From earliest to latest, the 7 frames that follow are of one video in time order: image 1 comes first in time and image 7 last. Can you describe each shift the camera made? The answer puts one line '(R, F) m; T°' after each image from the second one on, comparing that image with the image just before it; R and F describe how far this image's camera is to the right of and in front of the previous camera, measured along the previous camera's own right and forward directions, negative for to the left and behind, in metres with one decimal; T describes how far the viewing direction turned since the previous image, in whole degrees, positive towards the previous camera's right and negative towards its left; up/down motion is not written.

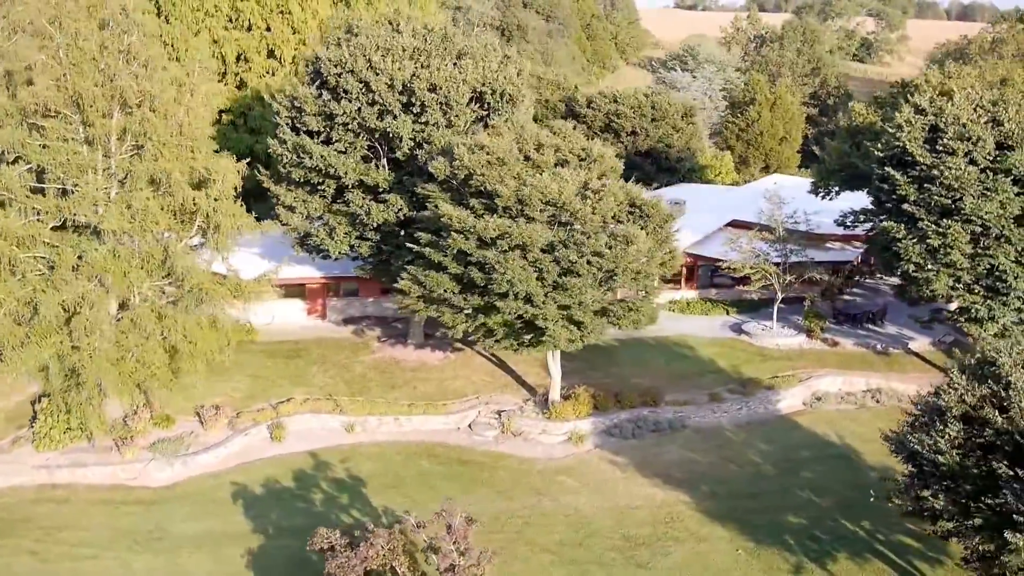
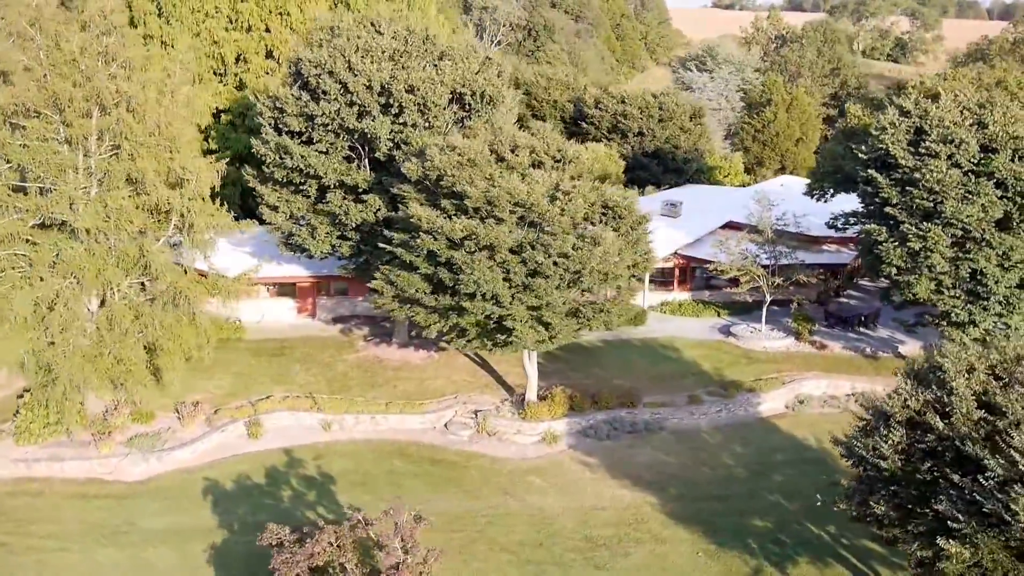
(+1.5, -0.1) m; -1°
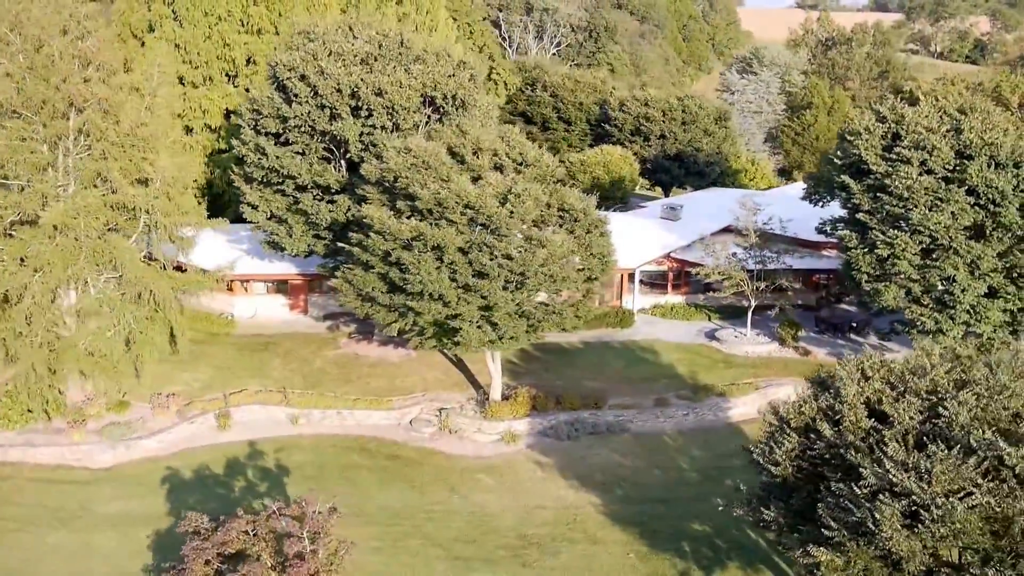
(+2.8, -0.3) m; -3°
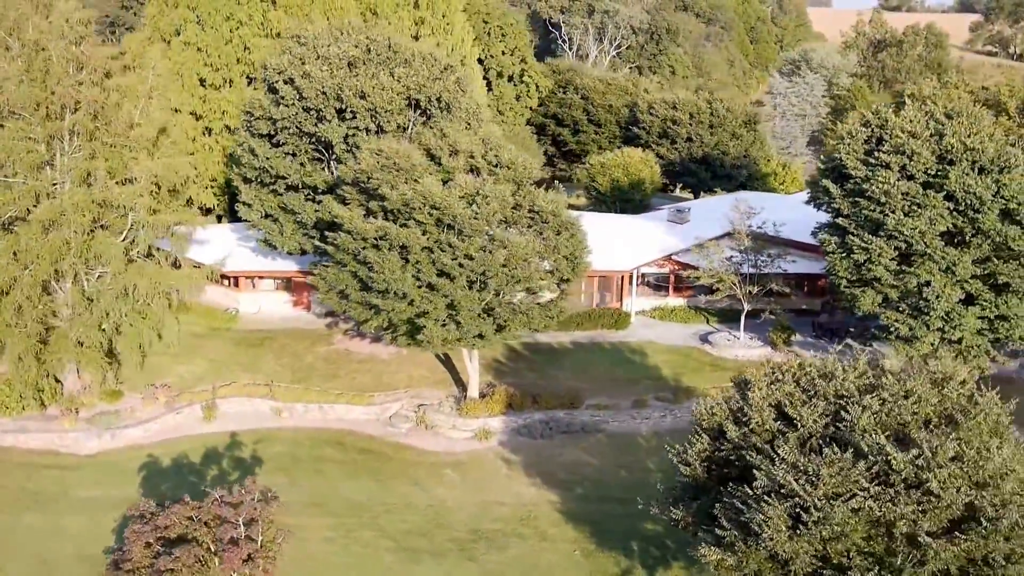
(+2.5, -0.3) m; -3°
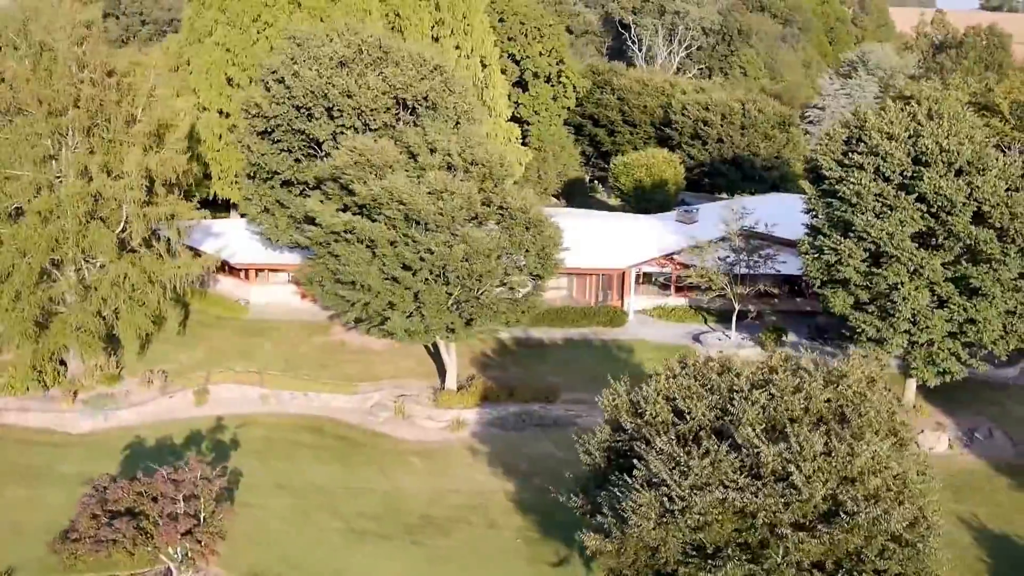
(+2.8, -0.5) m; -4°
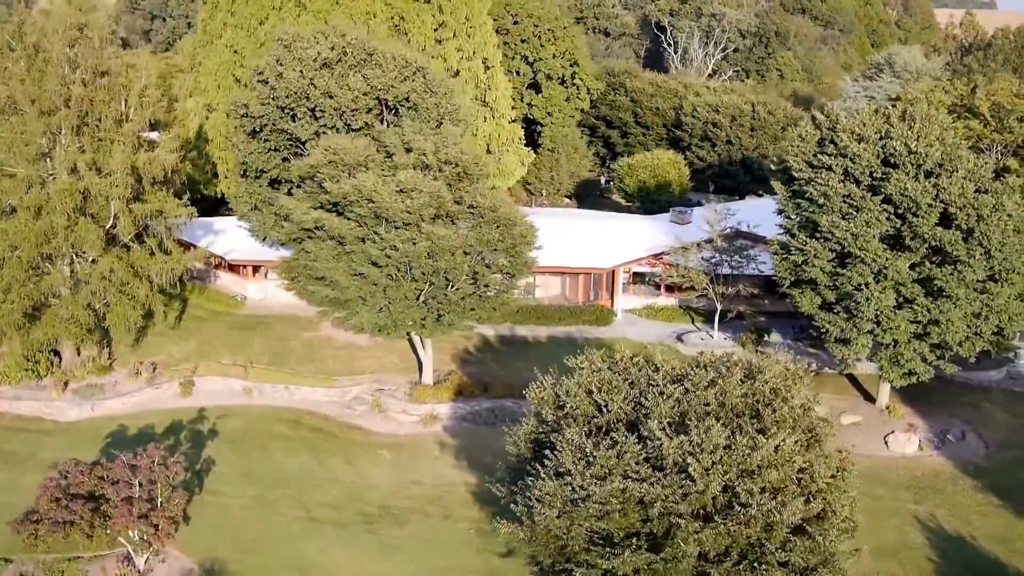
(+1.9, -0.4) m; -2°
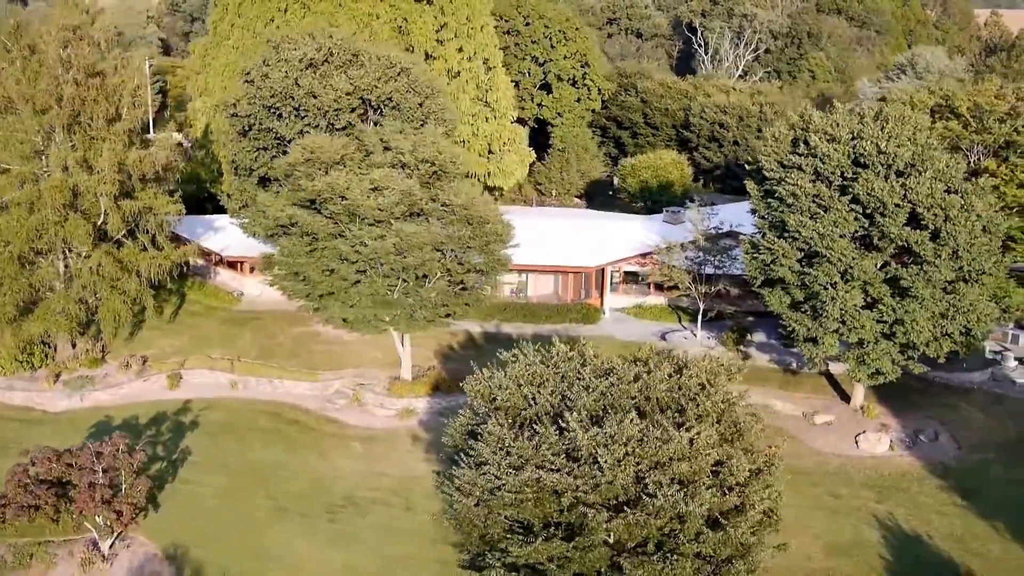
(+1.7, -0.4) m; -2°
